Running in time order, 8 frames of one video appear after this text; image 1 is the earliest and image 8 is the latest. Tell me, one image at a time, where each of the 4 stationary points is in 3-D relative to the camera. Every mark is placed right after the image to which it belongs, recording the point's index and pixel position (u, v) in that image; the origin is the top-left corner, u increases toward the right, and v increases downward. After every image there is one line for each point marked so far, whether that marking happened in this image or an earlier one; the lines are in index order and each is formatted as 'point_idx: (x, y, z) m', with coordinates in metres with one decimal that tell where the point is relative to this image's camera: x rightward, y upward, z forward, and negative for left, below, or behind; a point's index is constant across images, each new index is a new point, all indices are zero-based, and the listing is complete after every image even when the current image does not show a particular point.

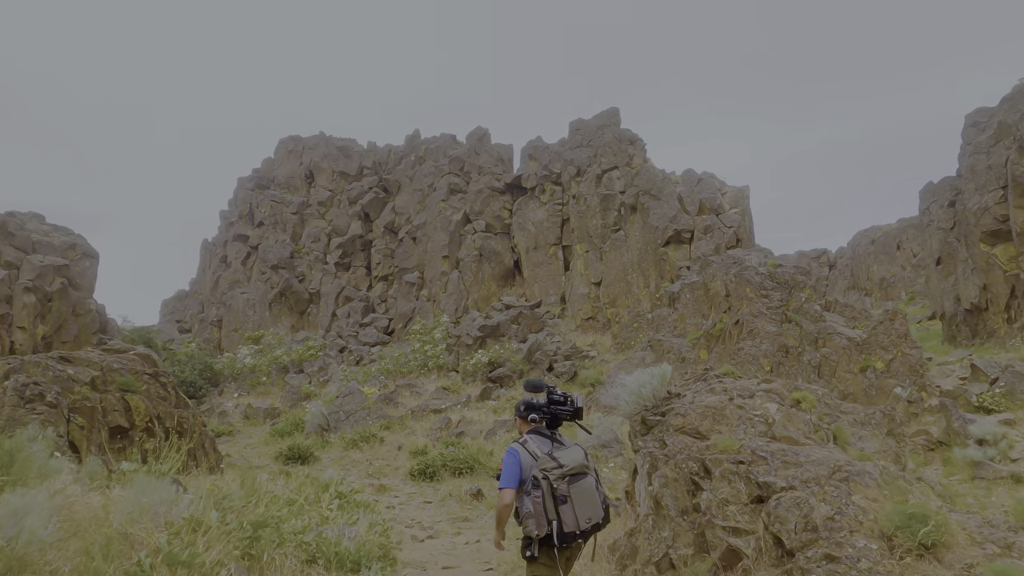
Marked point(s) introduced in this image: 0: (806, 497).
0: (+1.6, -1.2, +3.7) m
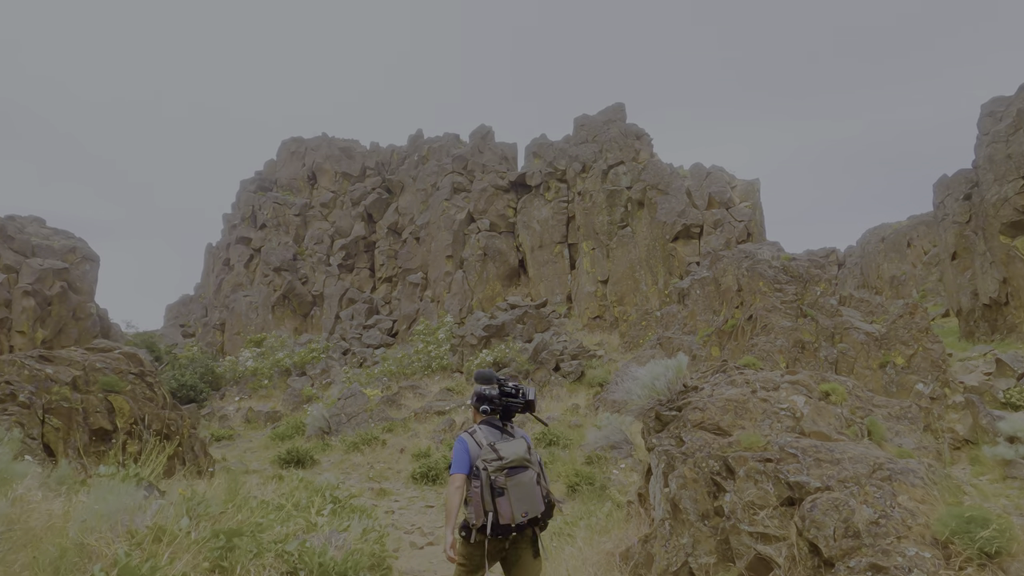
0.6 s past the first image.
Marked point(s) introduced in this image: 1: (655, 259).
0: (+1.6, -1.0, +3.2) m
1: (+3.9, +0.8, +17.8) m
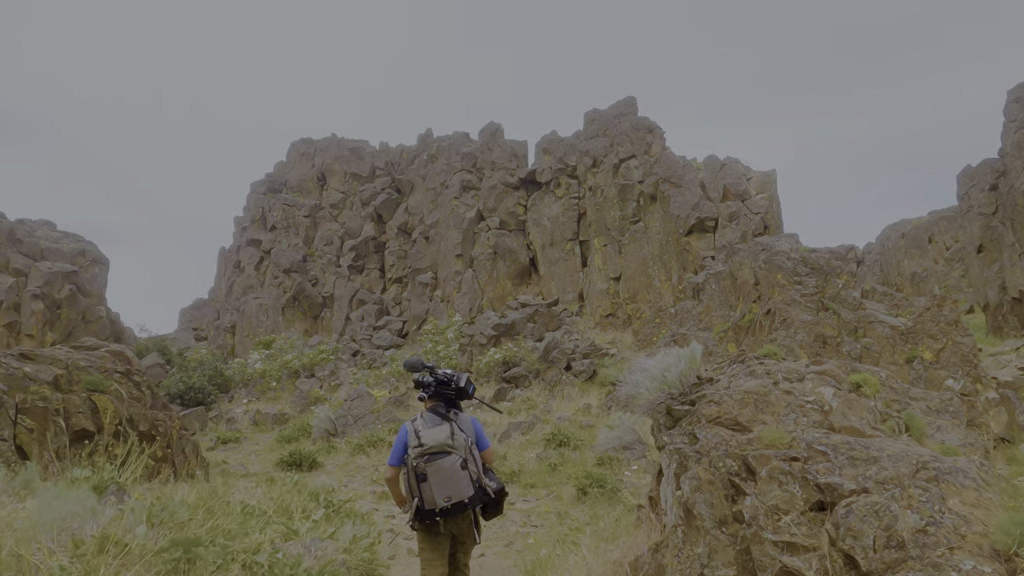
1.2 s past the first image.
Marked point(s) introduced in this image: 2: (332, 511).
0: (+1.6, -0.9, +2.8) m
1: (+4.1, +0.9, +17.3) m
2: (-1.8, -2.2, +6.5) m
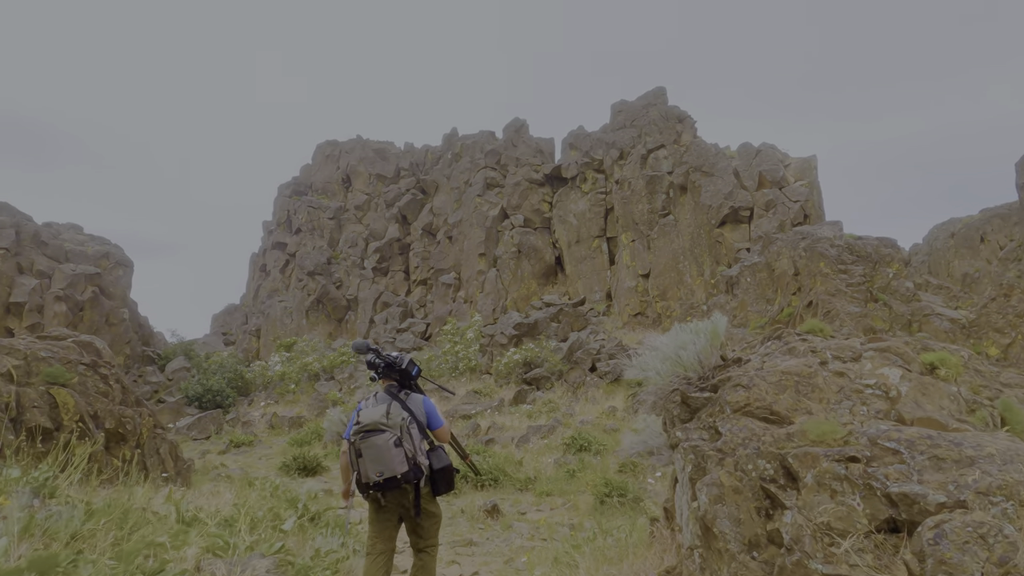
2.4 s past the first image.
0: (+1.4, -0.7, +1.9) m
1: (+4.7, +1.0, +16.3) m
2: (-1.8, -2.0, +5.7) m
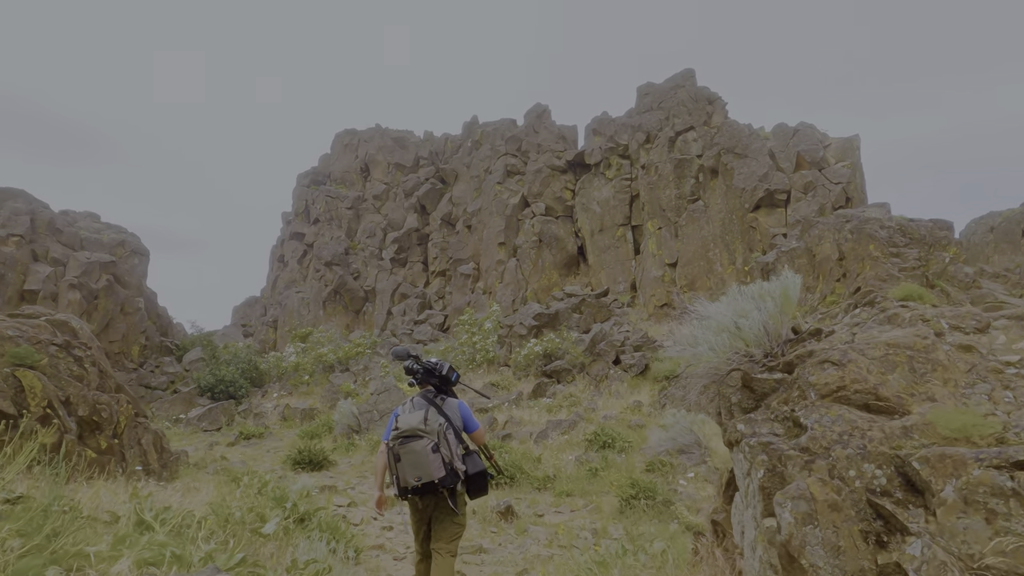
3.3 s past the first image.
0: (+1.4, -0.5, +1.1) m
1: (+5.1, +1.2, +15.4) m
2: (-1.7, -1.8, +5.0) m
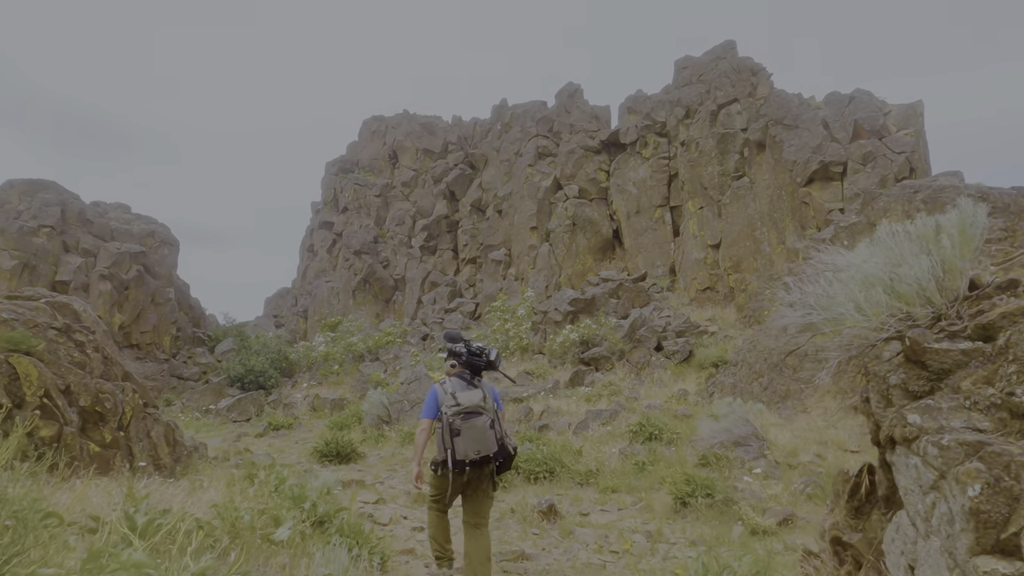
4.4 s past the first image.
0: (+1.5, -0.3, +0.4) m
1: (+5.9, +1.6, +14.4) m
2: (-1.4, -1.6, +4.4) m
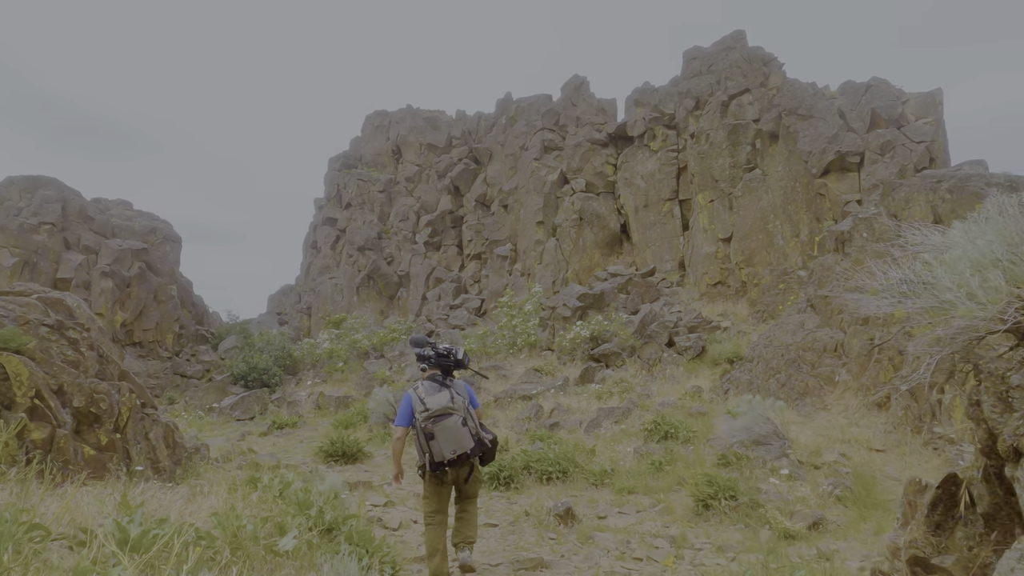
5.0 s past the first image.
0: (+1.6, -0.3, +0.1) m
1: (+6.0, +1.8, +14.1) m
2: (-1.2, -1.5, +4.2) m
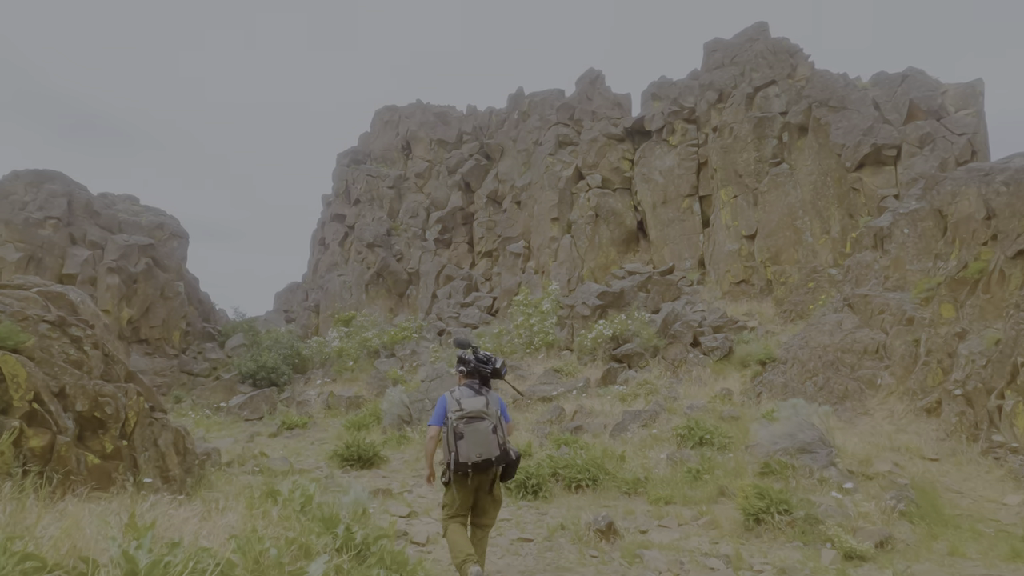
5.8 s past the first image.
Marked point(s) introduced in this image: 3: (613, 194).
0: (+1.9, -0.3, -0.4) m
1: (+6.4, +1.8, +13.6) m
2: (-0.9, -1.5, +3.7) m
3: (+3.0, +2.8, +19.6) m
